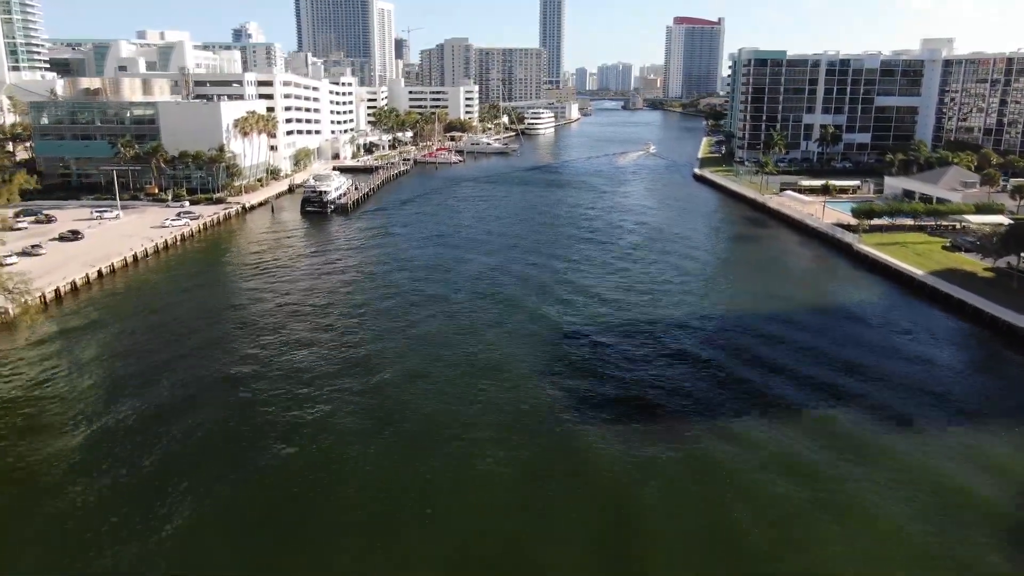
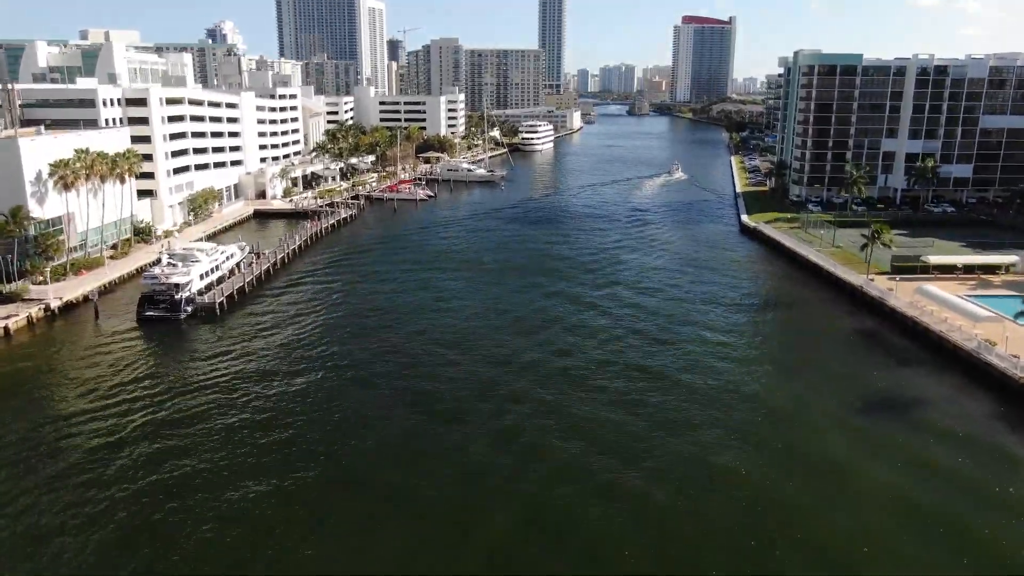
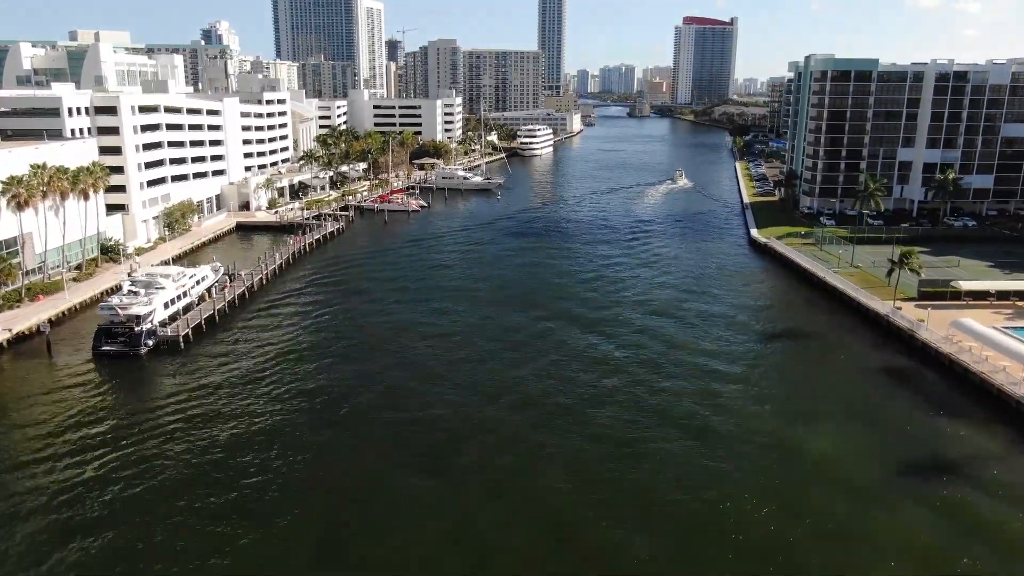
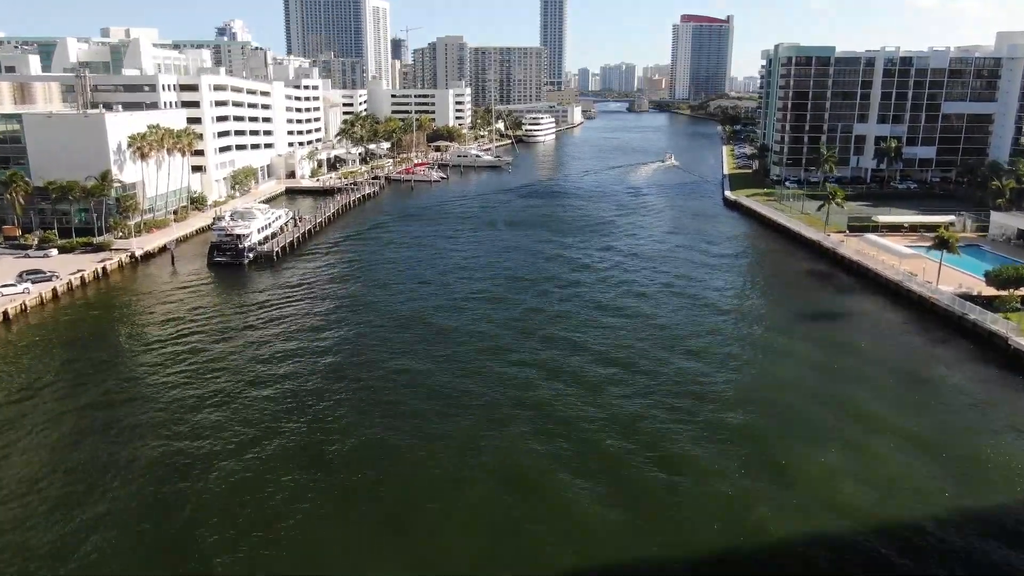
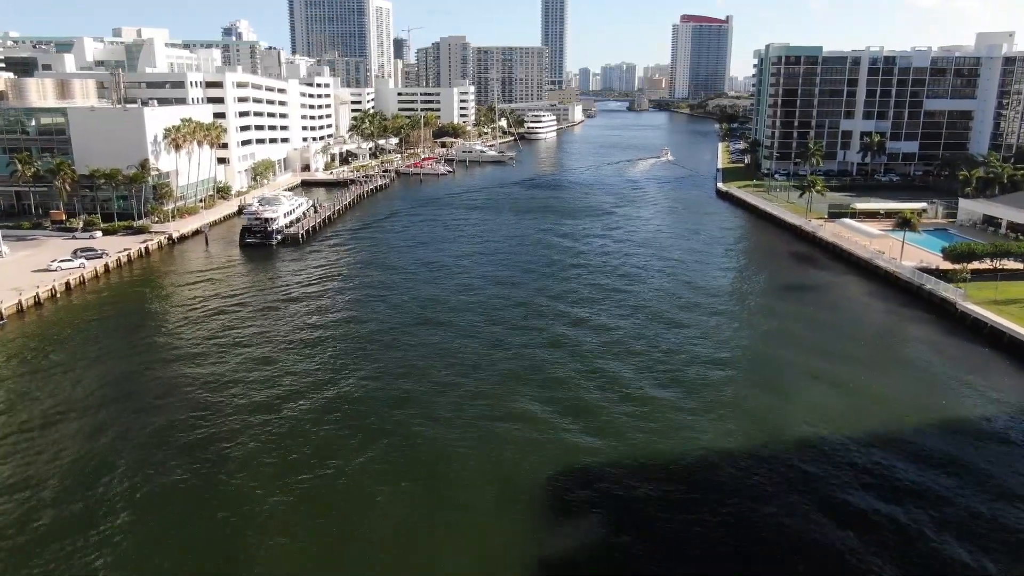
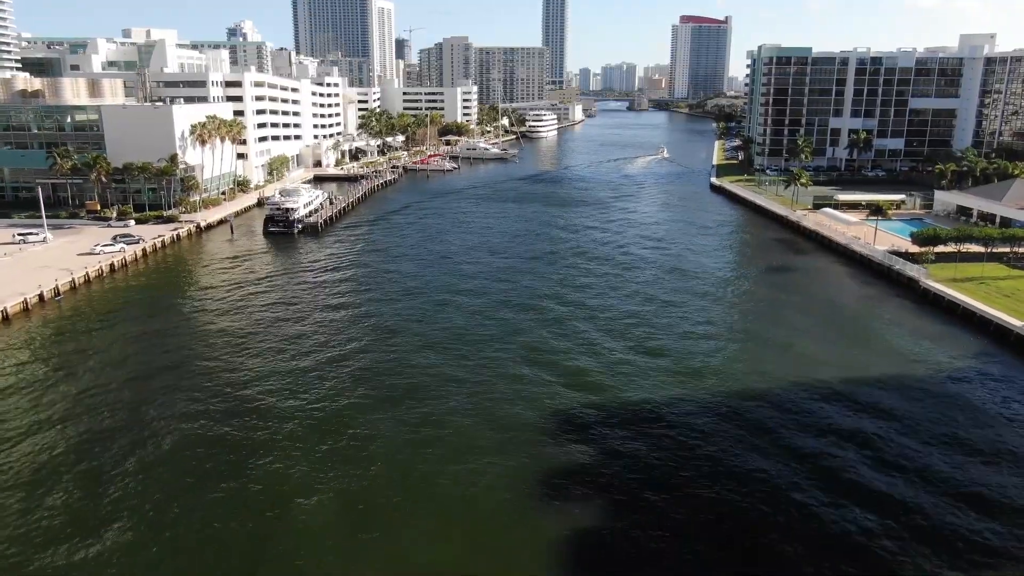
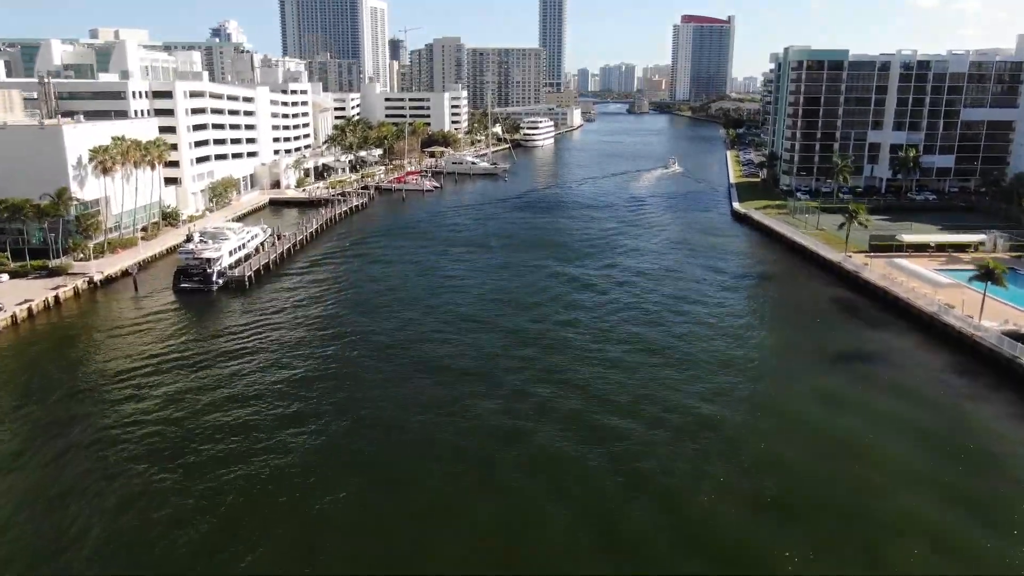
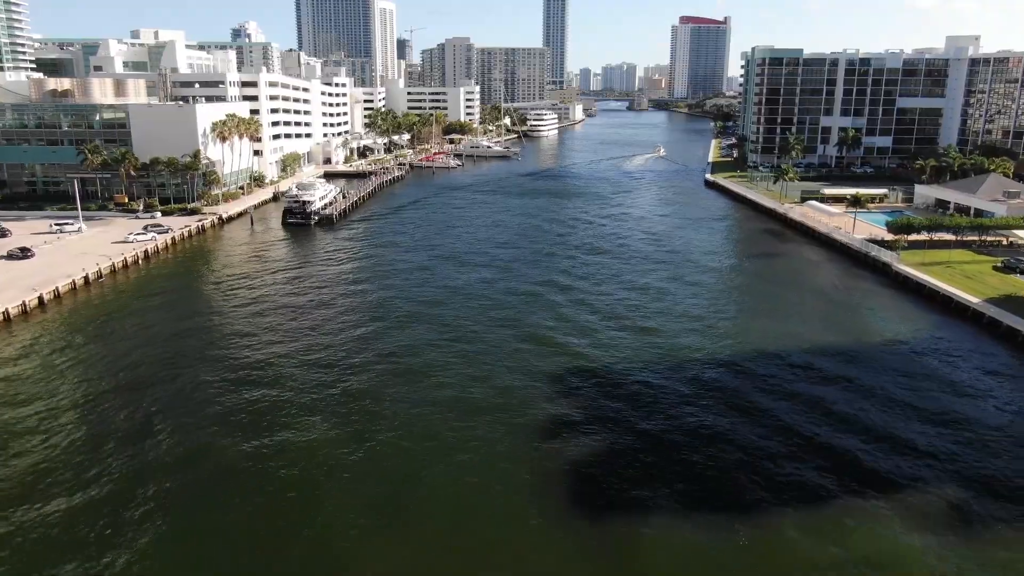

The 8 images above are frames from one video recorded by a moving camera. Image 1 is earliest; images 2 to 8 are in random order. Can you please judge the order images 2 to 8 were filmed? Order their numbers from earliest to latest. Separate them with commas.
8, 6, 5, 4, 7, 2, 3
